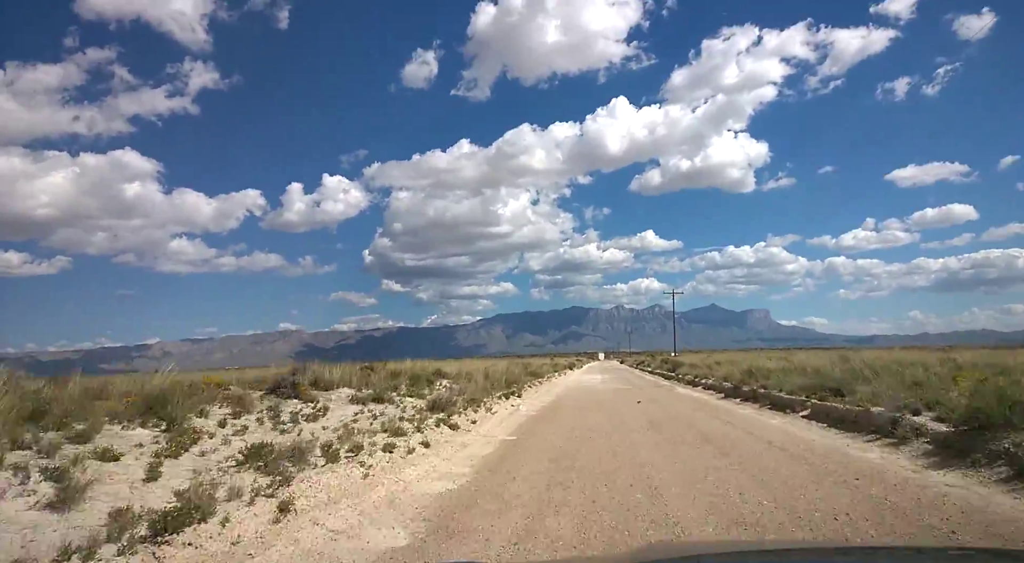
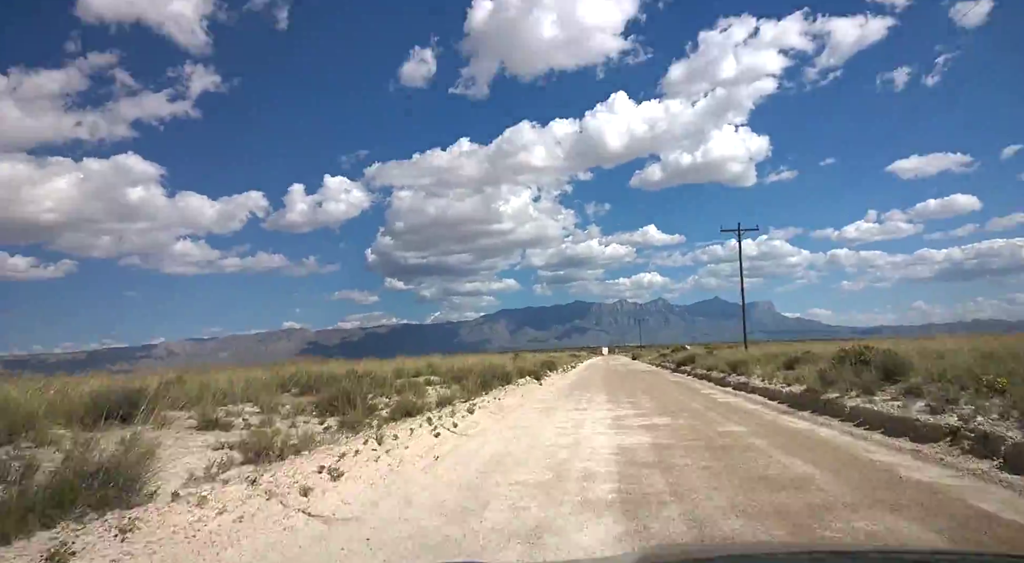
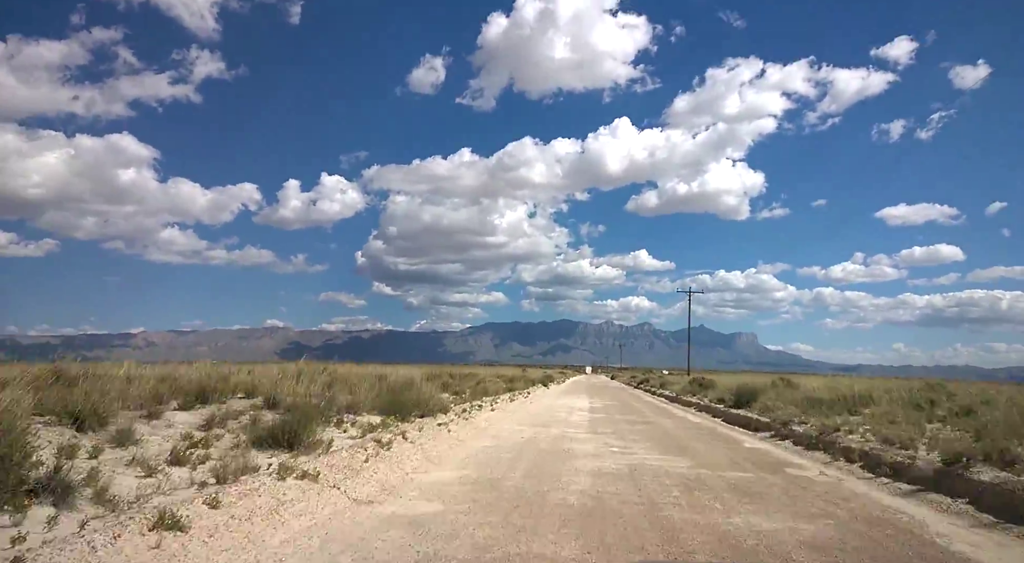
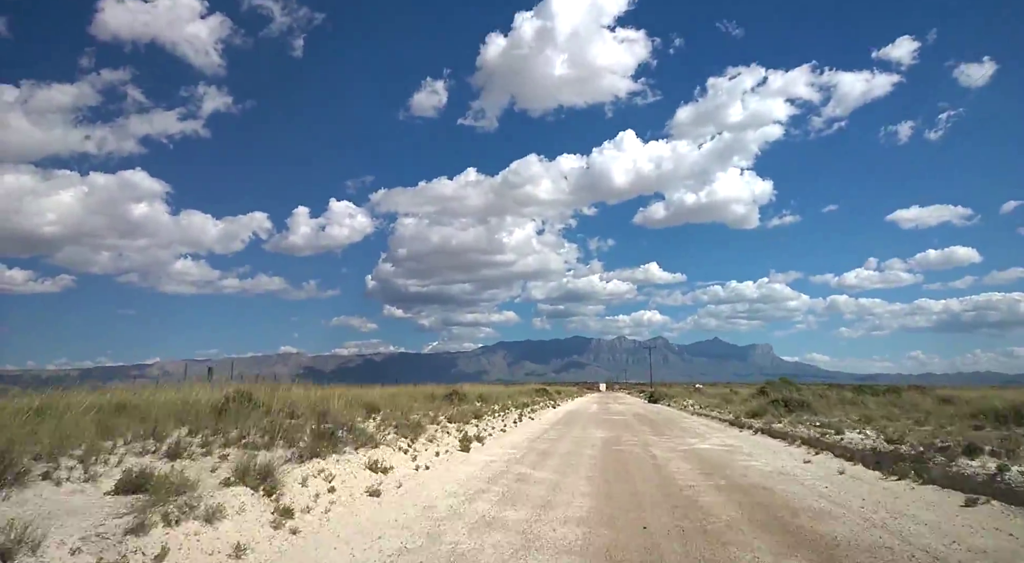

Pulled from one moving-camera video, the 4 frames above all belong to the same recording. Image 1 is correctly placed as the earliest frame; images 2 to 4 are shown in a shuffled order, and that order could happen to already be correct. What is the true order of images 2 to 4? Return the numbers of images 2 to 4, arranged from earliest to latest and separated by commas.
3, 2, 4
